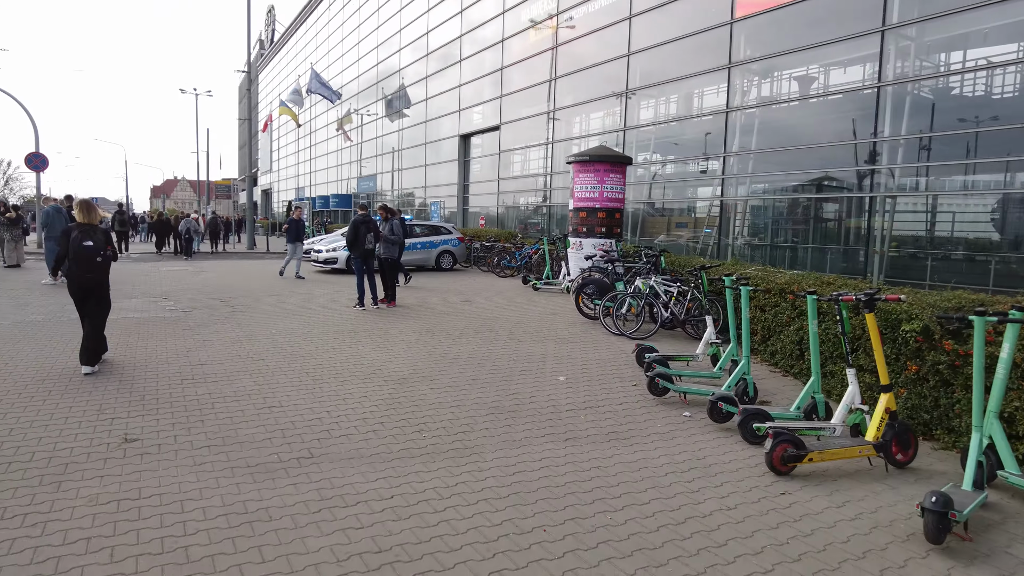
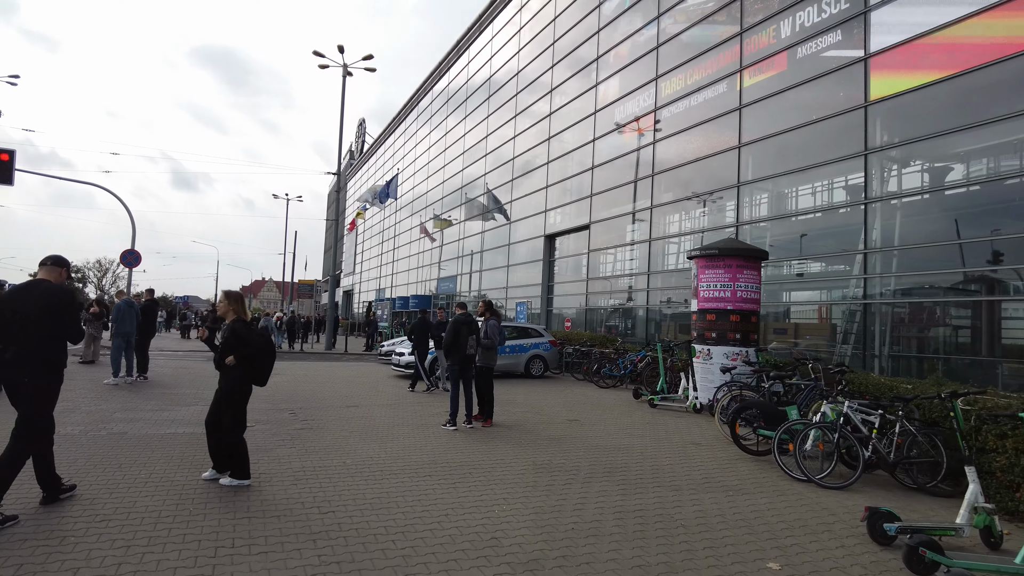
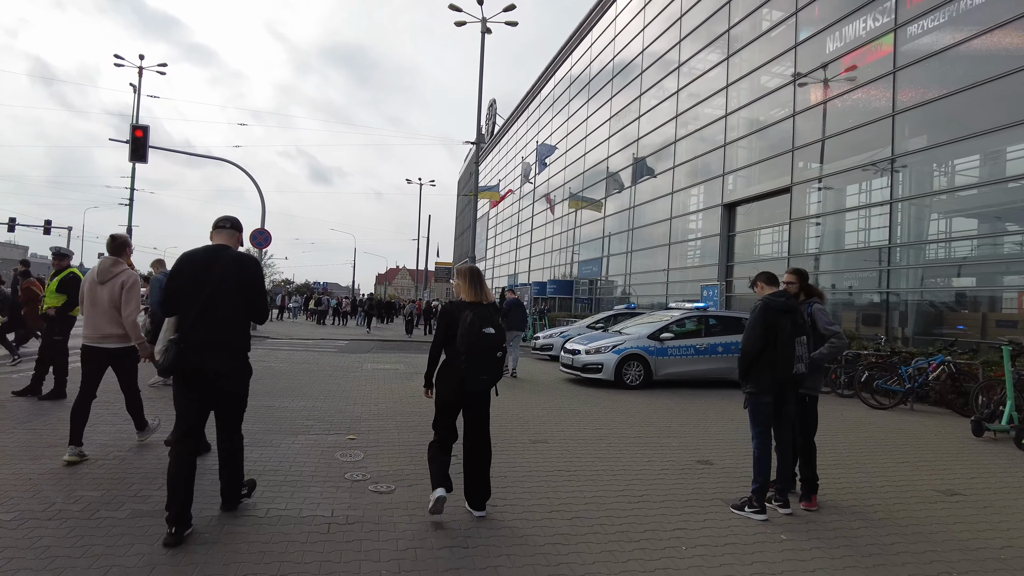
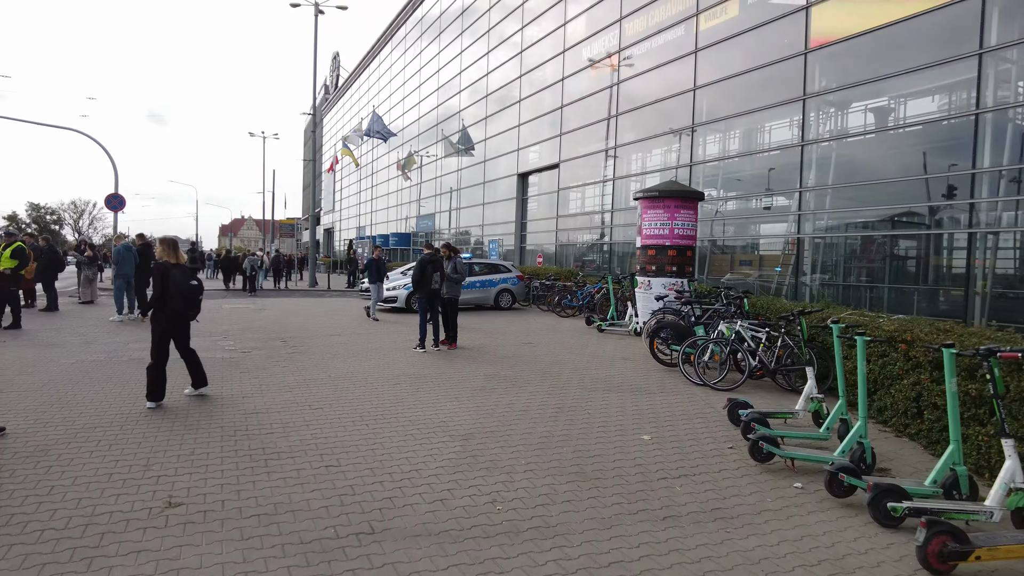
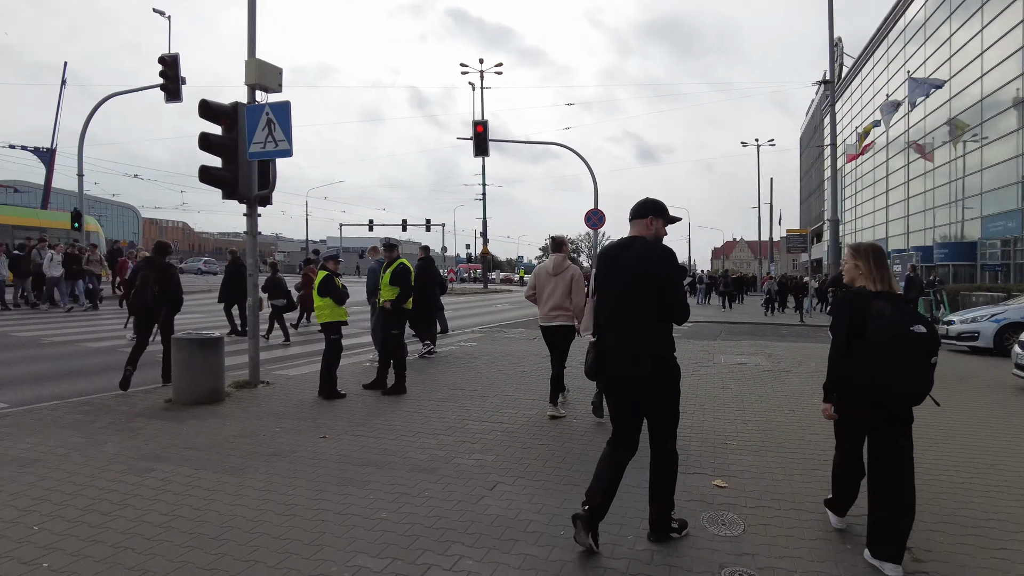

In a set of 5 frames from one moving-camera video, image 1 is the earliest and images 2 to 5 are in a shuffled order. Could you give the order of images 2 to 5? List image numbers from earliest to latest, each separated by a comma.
4, 2, 3, 5
